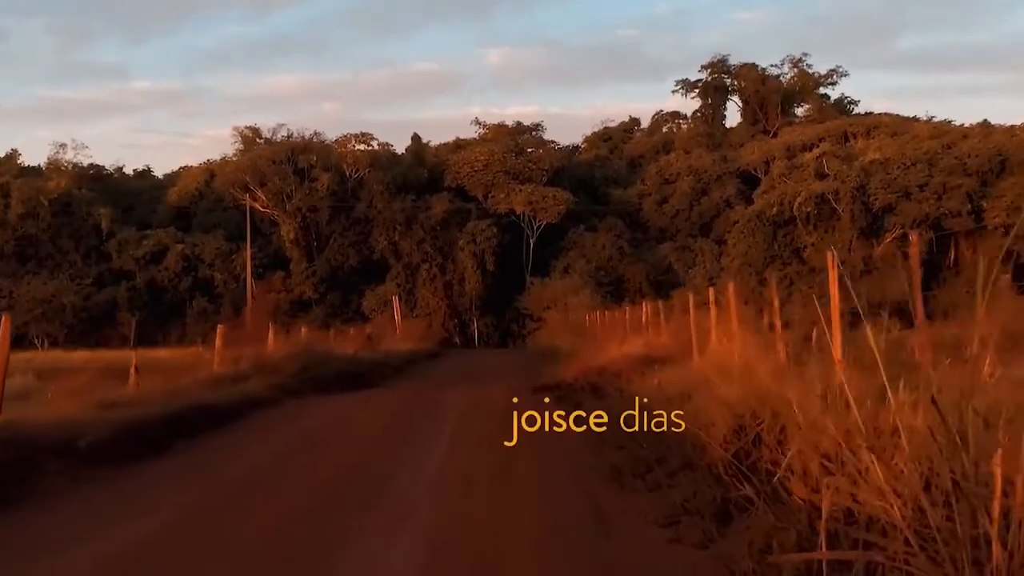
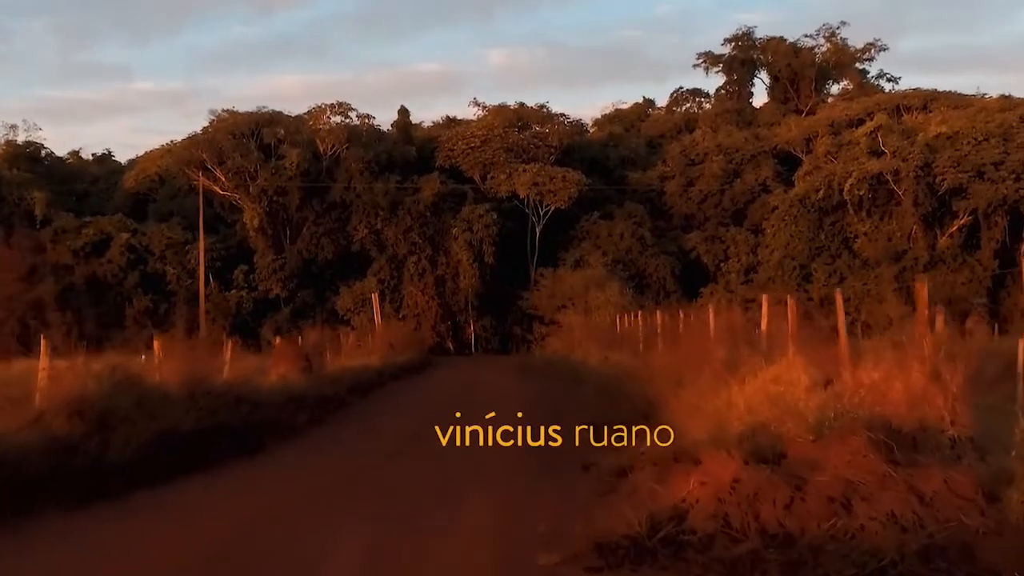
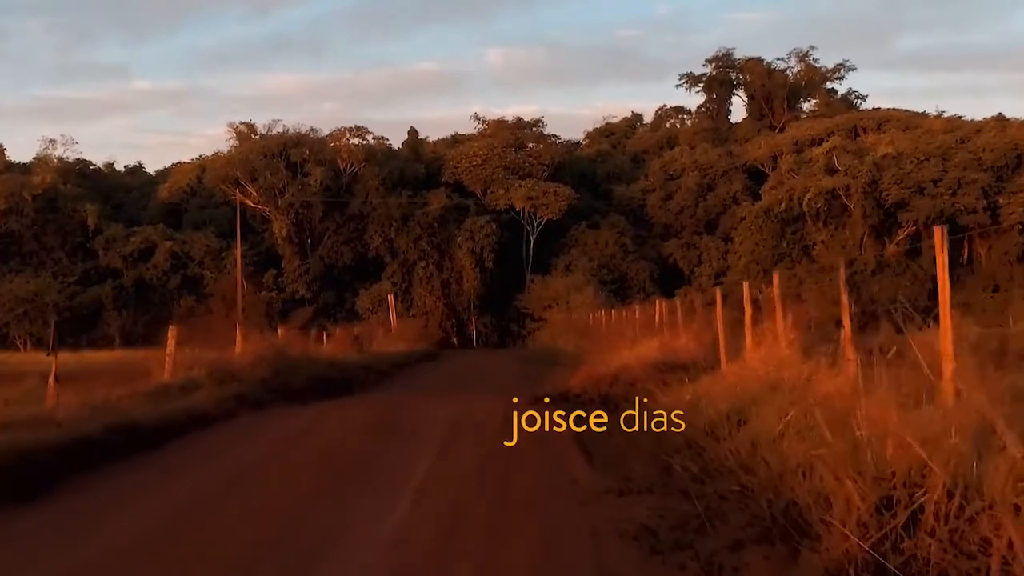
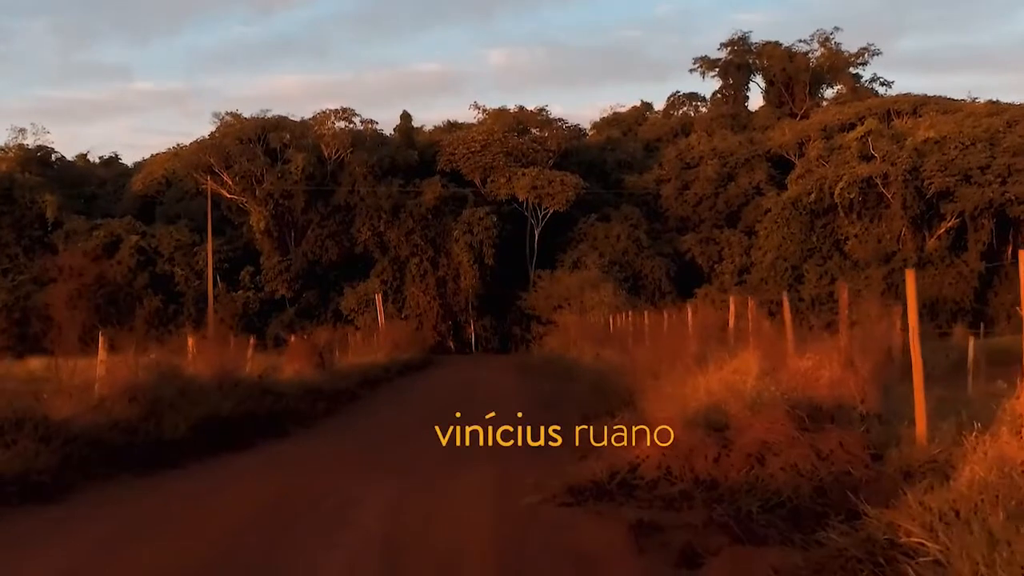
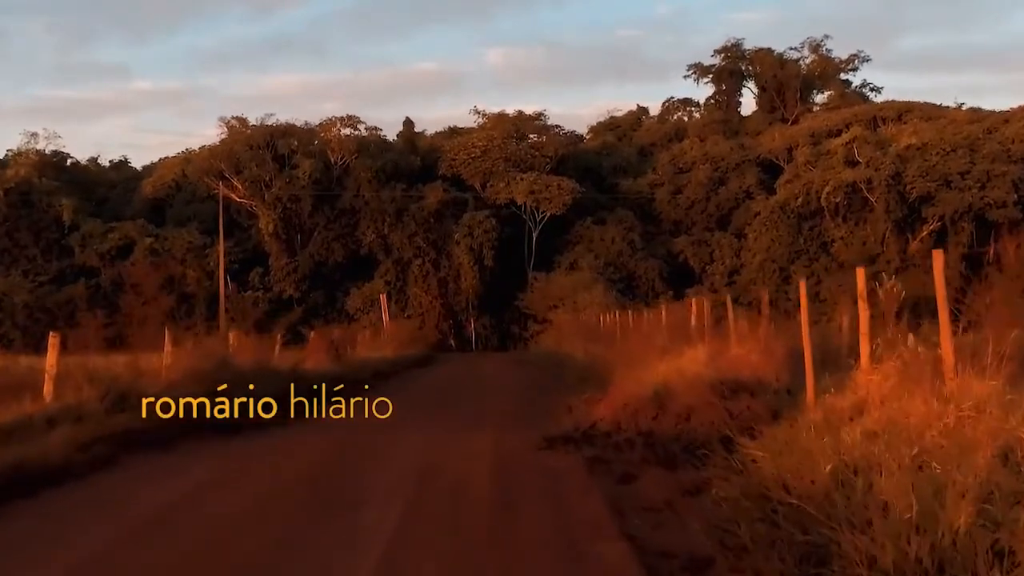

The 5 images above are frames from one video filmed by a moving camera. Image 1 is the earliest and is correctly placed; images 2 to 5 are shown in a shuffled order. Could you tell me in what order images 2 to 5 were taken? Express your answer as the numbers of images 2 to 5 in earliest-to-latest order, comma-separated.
3, 5, 4, 2
